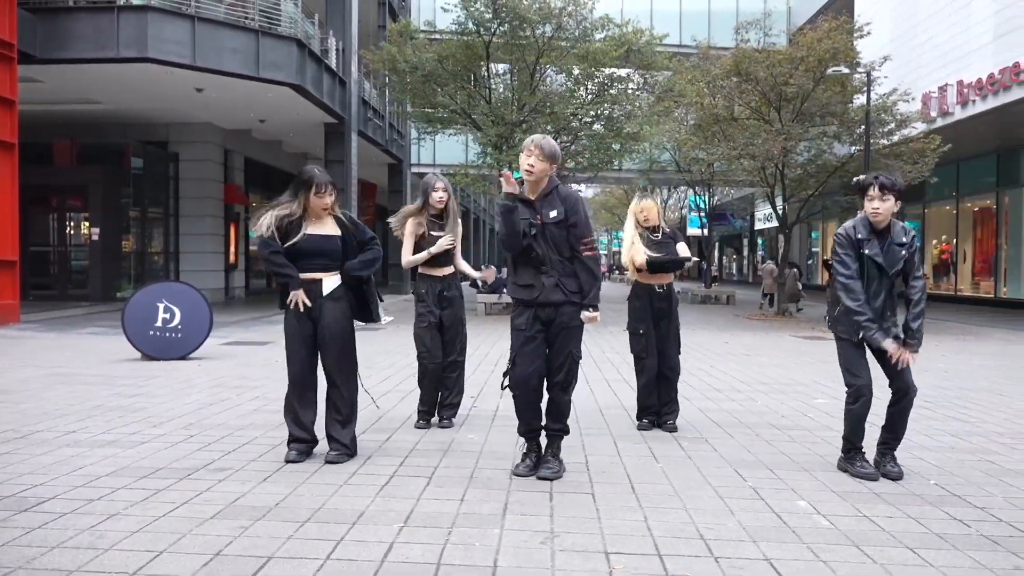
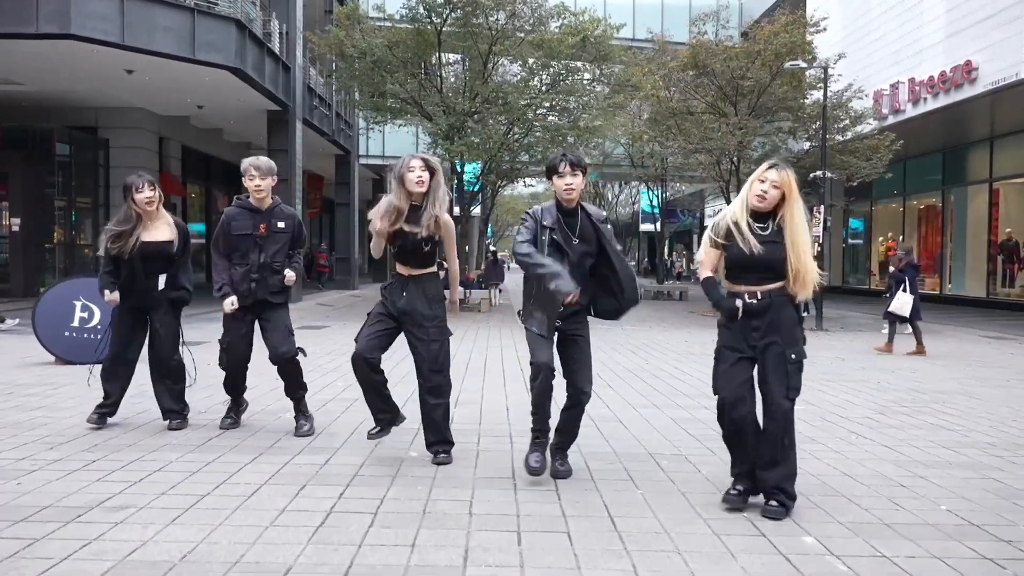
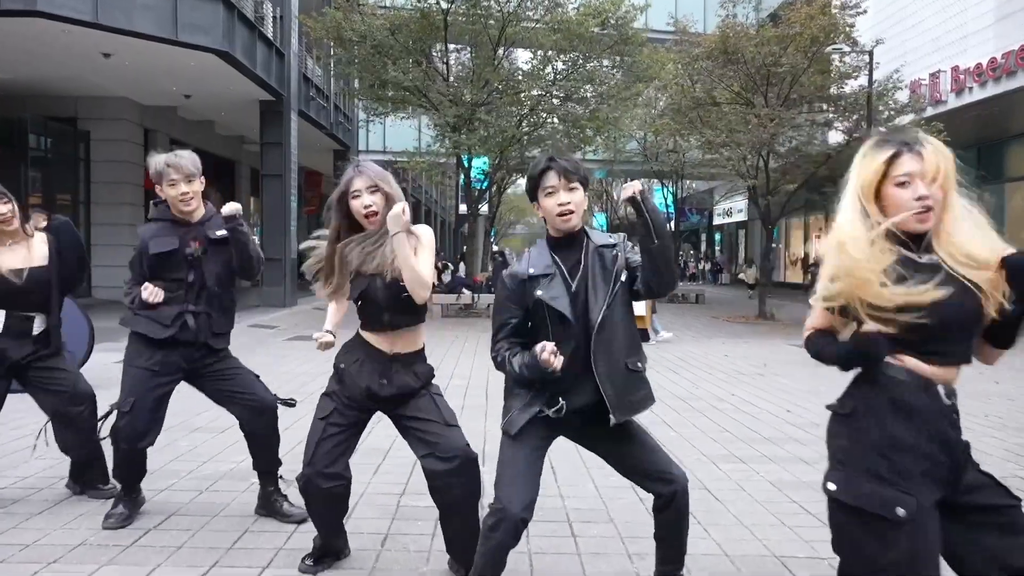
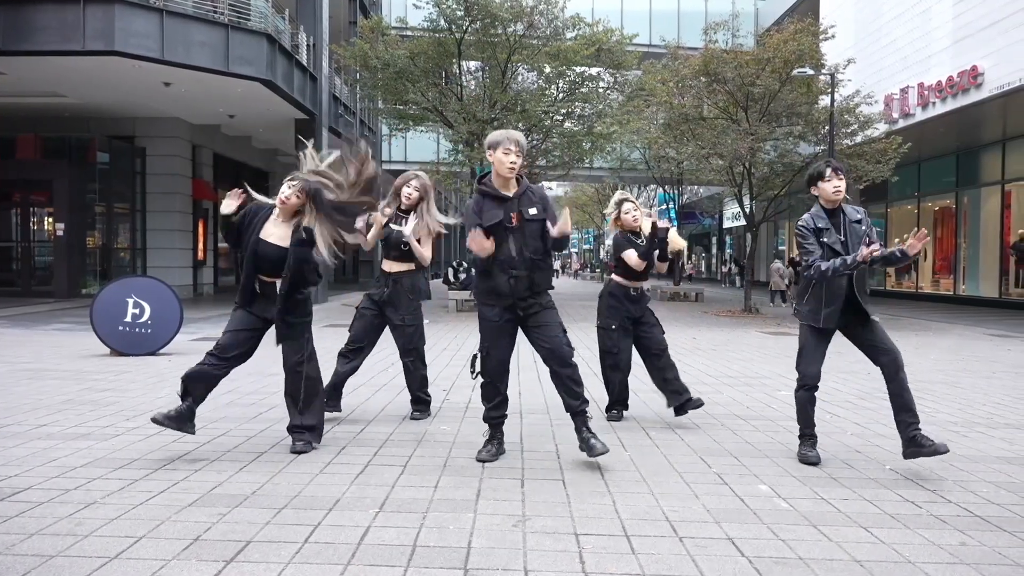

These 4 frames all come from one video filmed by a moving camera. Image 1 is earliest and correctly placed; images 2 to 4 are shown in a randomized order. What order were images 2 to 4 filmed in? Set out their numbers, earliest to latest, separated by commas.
4, 2, 3
